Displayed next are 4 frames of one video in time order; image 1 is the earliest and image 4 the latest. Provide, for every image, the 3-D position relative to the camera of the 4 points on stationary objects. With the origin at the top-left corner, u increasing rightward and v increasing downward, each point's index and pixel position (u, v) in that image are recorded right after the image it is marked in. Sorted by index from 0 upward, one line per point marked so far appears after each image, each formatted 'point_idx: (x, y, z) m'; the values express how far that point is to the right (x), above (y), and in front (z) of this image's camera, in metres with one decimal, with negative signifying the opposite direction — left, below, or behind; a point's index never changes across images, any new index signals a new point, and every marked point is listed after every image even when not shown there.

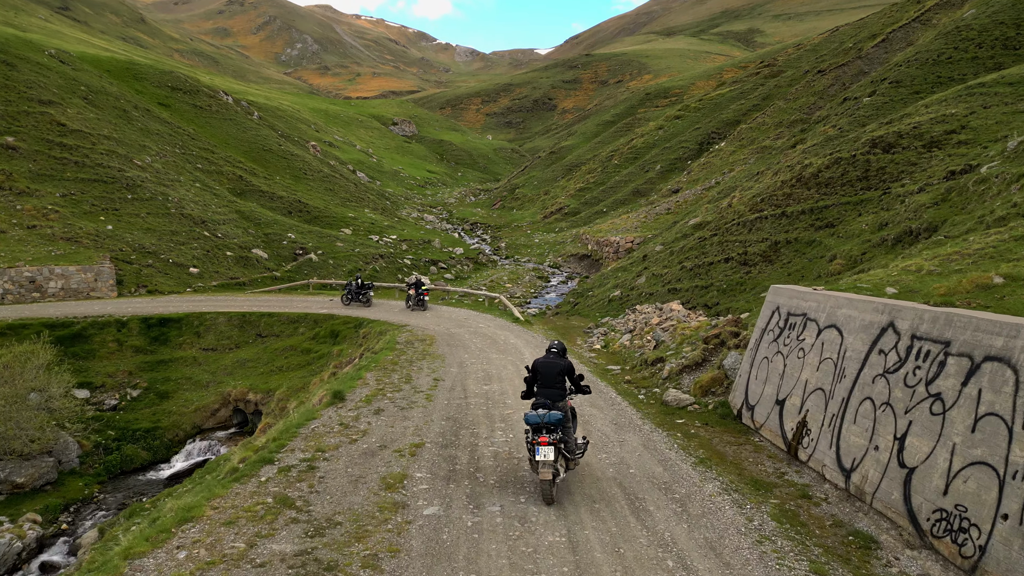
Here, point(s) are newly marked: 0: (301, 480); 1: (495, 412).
0: (-2.5, -2.3, +8.6) m
1: (-0.3, -2.2, +12.5) m
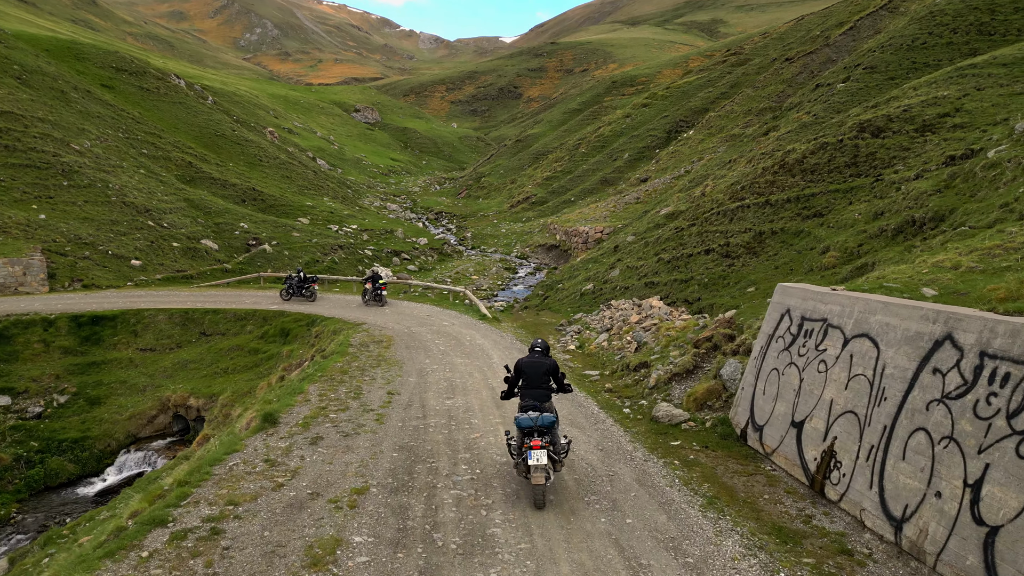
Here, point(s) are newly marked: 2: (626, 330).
0: (-2.8, -2.4, +6.5) m
1: (-0.8, -2.2, +10.6) m
2: (+3.0, -1.1, +19.0) m
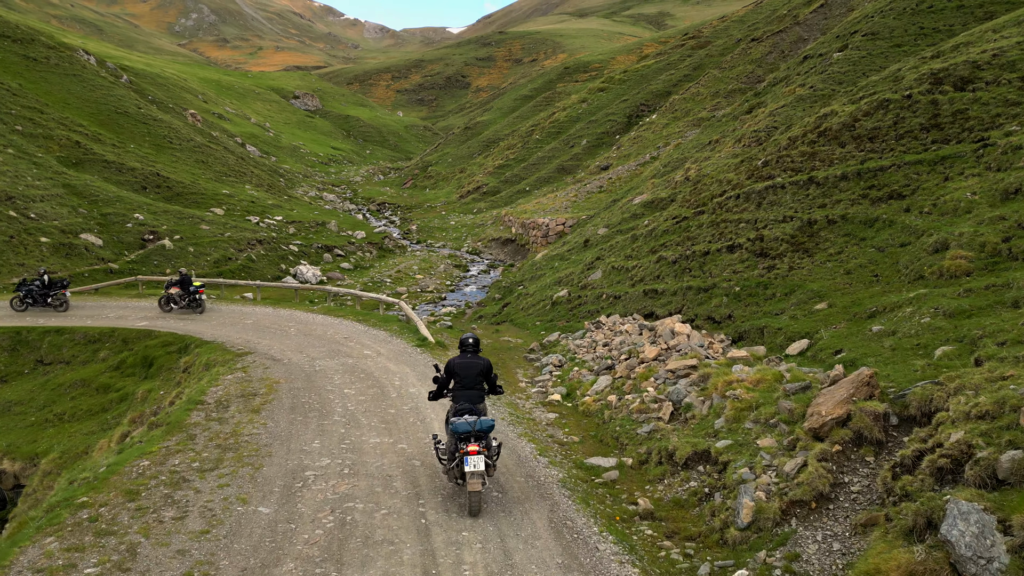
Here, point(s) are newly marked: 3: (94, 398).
0: (-2.7, -2.9, -0.8) m
1: (-1.0, -2.6, +3.4) m
2: (+2.2, -1.5, +12.1) m
3: (-11.9, -3.1, +20.2) m
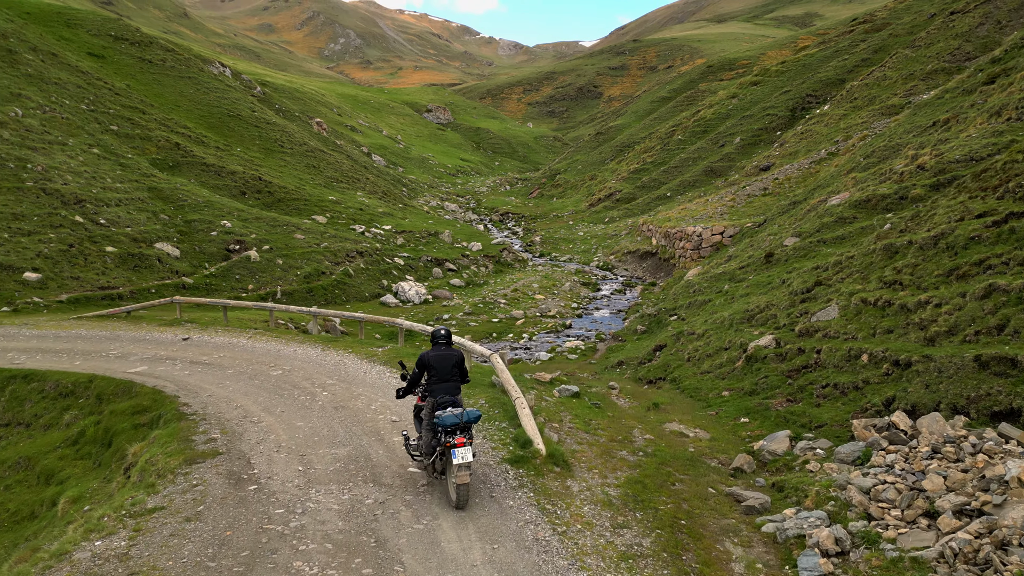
0: (-3.6, -3.2, -9.0) m
1: (-1.2, -3.1, -5.1) m
2: (+3.5, -2.1, +2.8) m
3: (-8.9, -3.7, +13.3) m
